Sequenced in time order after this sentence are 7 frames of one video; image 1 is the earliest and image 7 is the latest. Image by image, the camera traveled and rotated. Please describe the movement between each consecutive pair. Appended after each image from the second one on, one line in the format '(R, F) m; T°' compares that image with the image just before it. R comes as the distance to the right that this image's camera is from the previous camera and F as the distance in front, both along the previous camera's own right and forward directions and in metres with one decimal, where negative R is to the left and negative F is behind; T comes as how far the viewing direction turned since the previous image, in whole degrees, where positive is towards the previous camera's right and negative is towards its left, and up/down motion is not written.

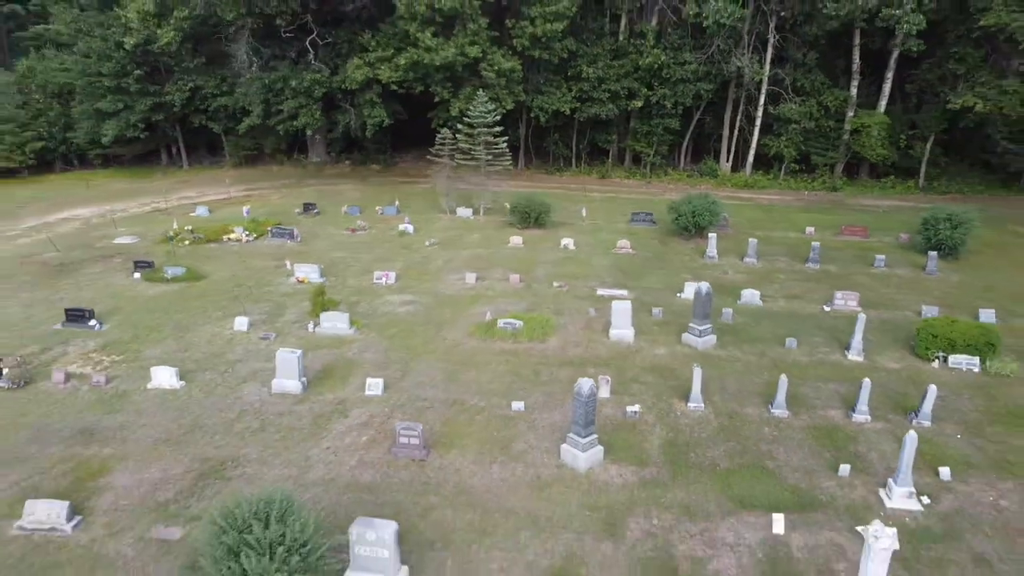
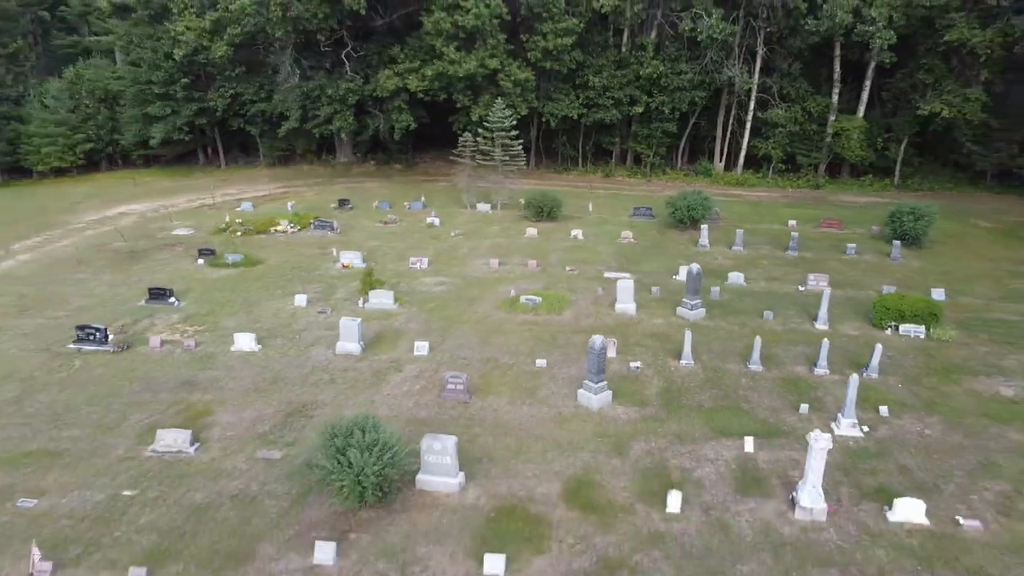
(-0.2, -2.4) m; 0°
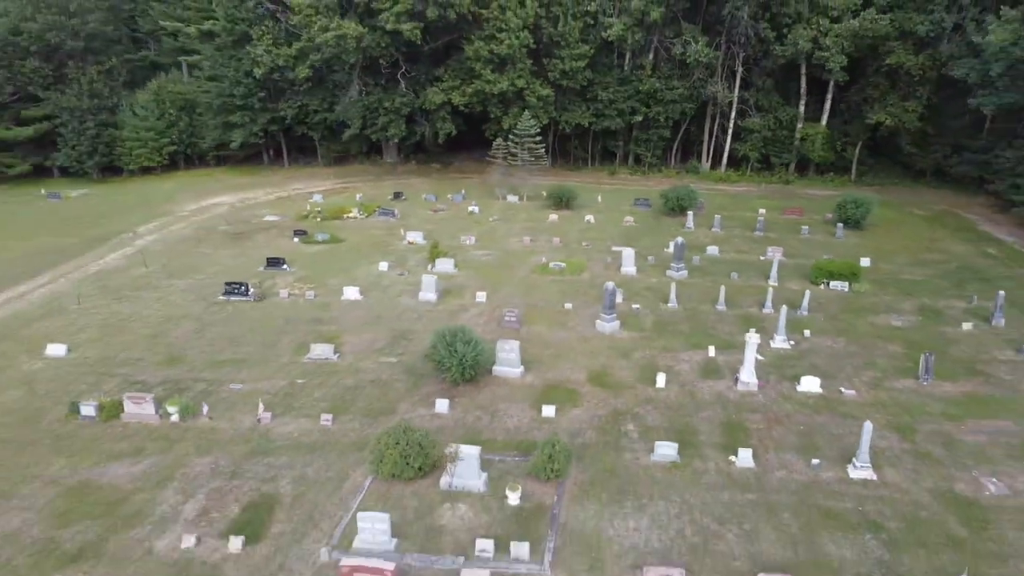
(-0.5, -5.2) m; 0°
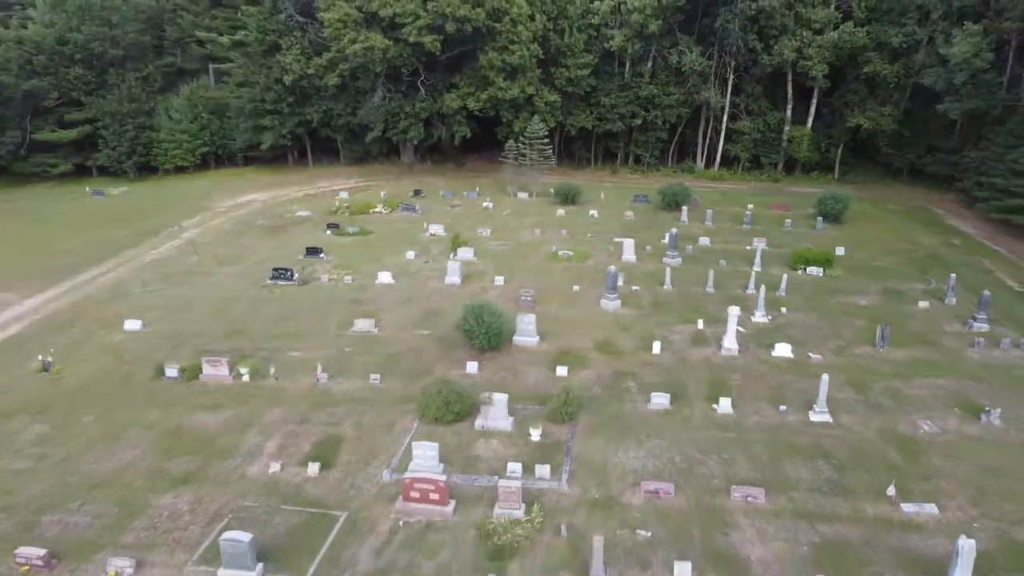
(-0.2, -2.6) m; 0°
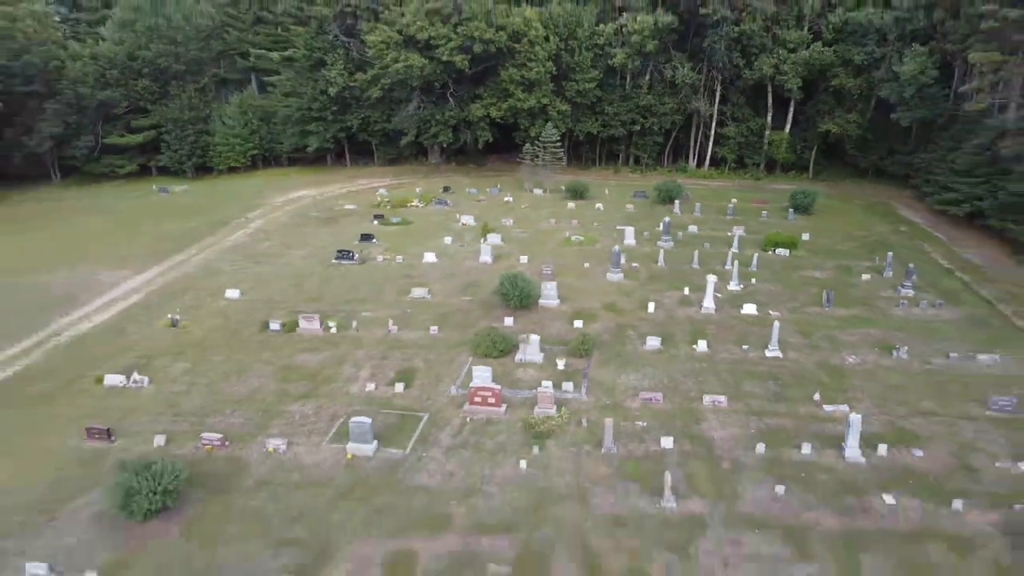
(-0.4, -4.9) m; 0°
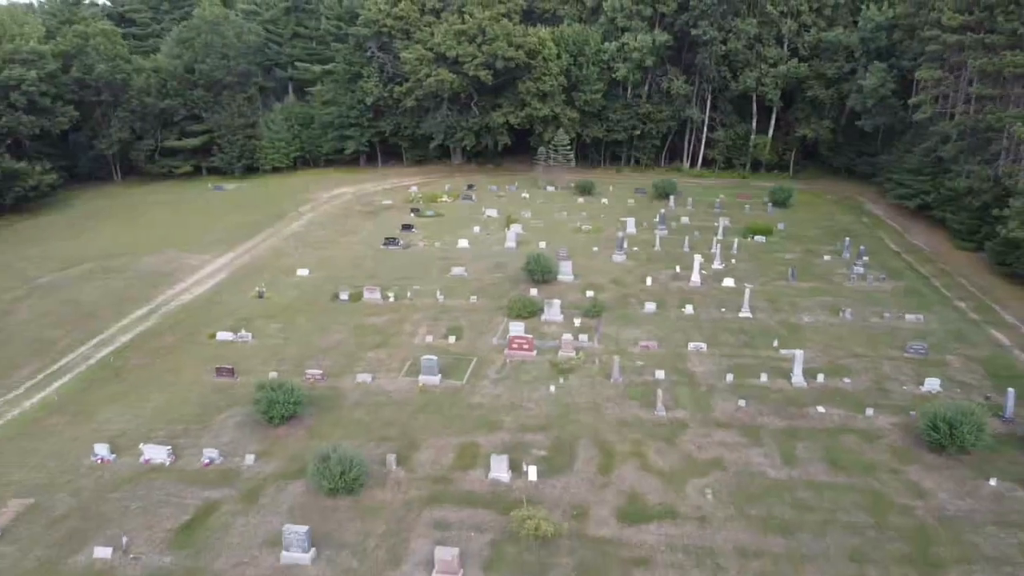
(-0.5, -5.1) m; 0°
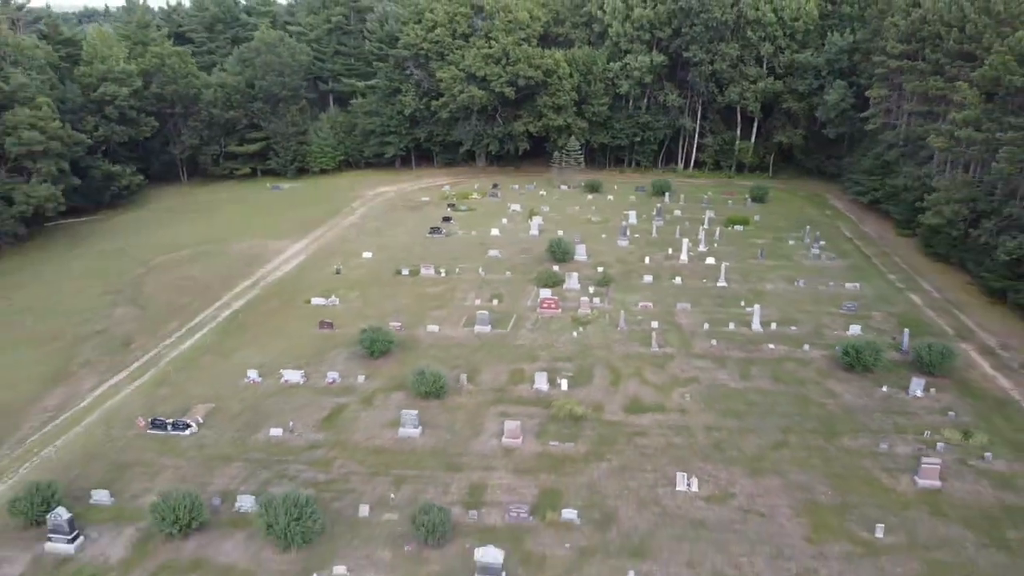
(-0.6, -7.0) m; 0°
